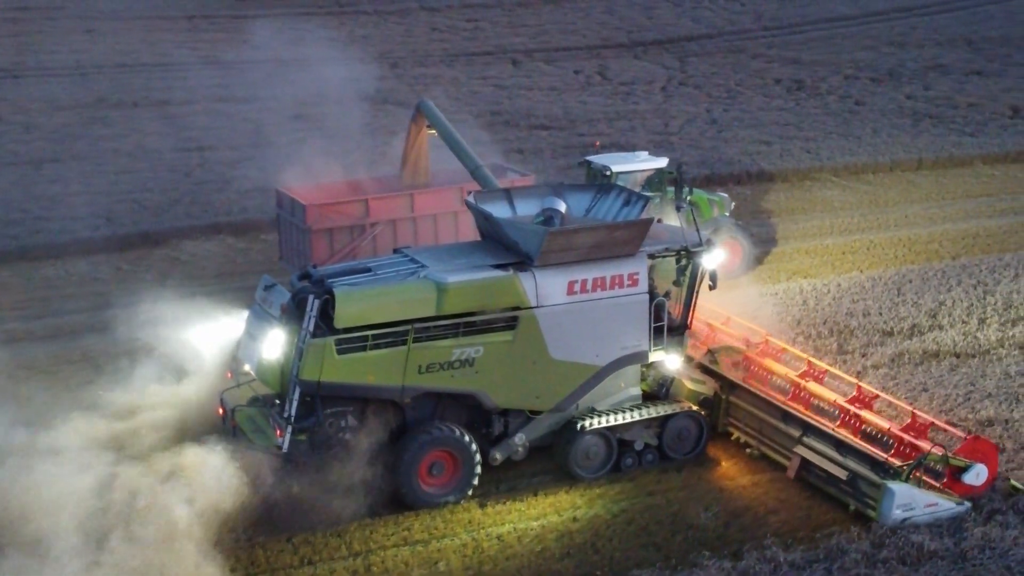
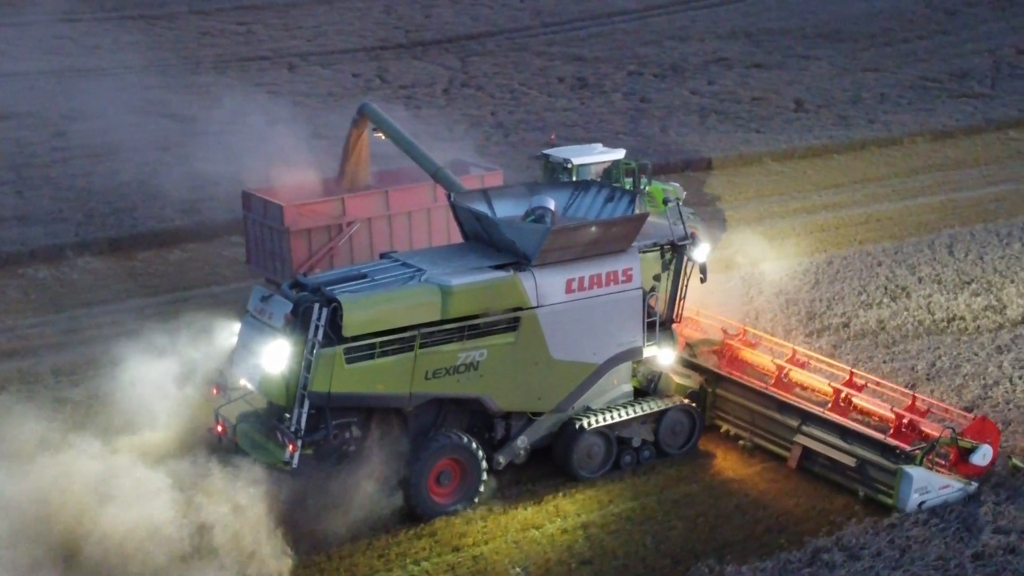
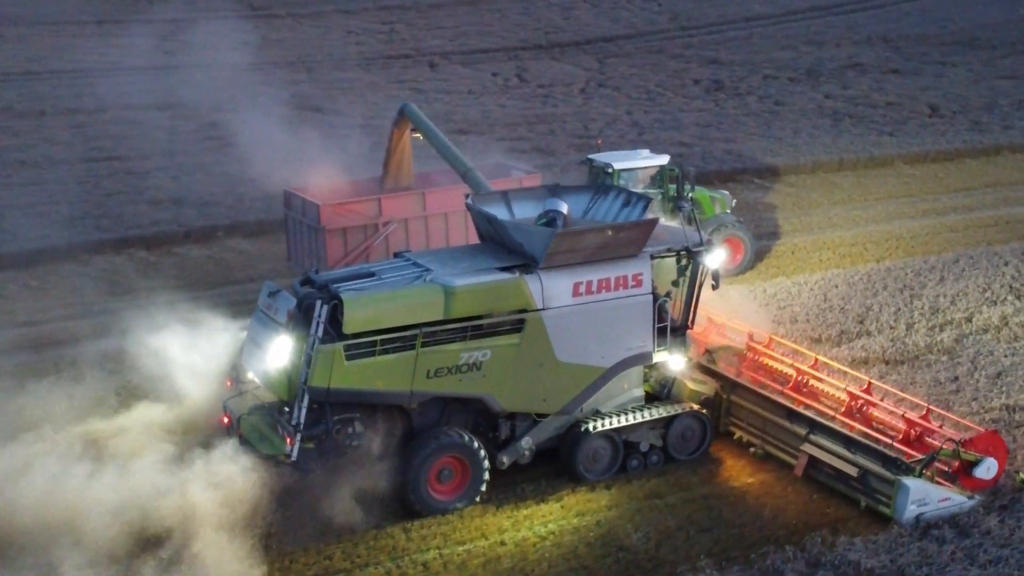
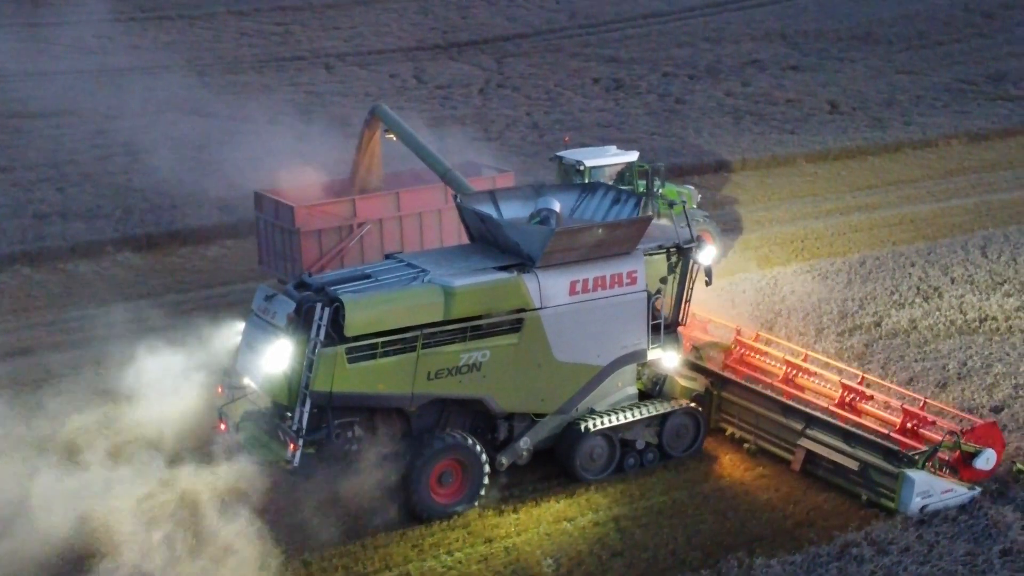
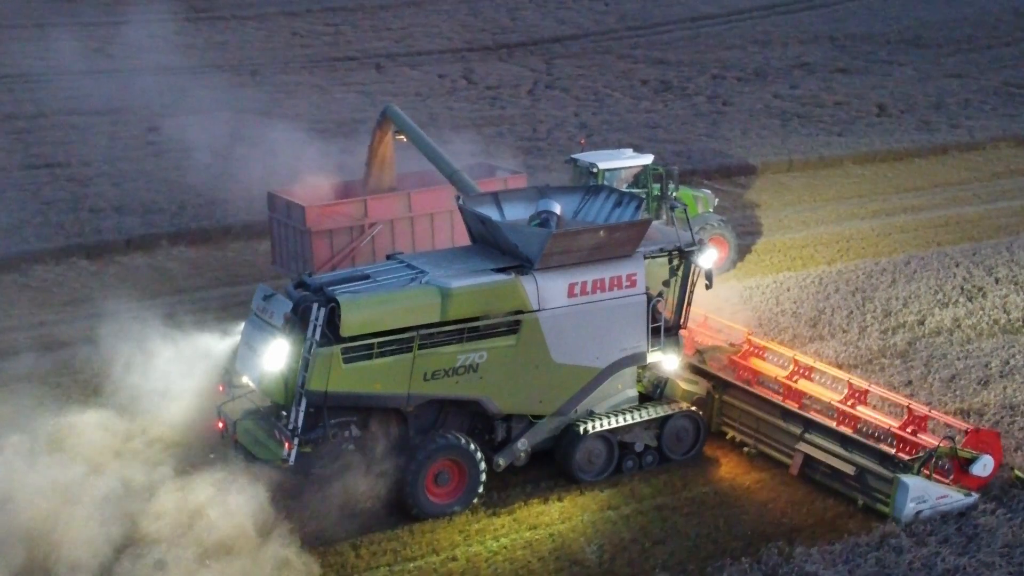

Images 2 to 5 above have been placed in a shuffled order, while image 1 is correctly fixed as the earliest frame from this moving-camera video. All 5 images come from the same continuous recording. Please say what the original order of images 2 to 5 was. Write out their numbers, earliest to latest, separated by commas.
3, 5, 4, 2
